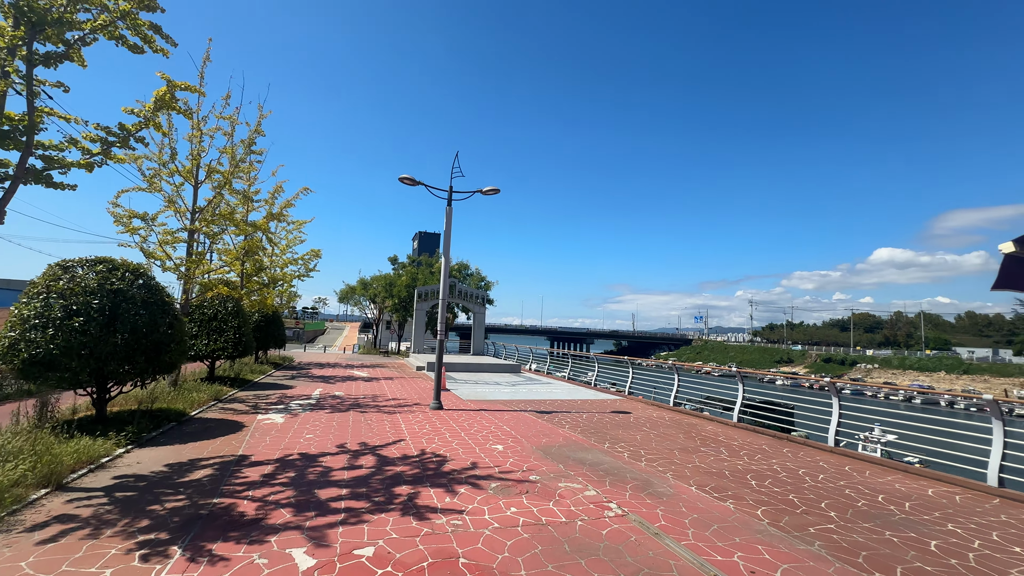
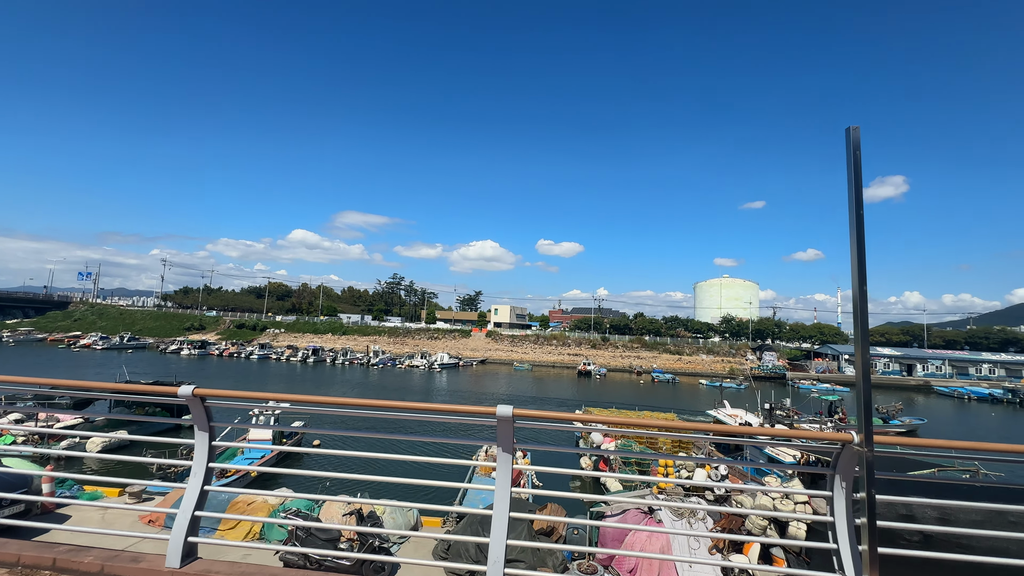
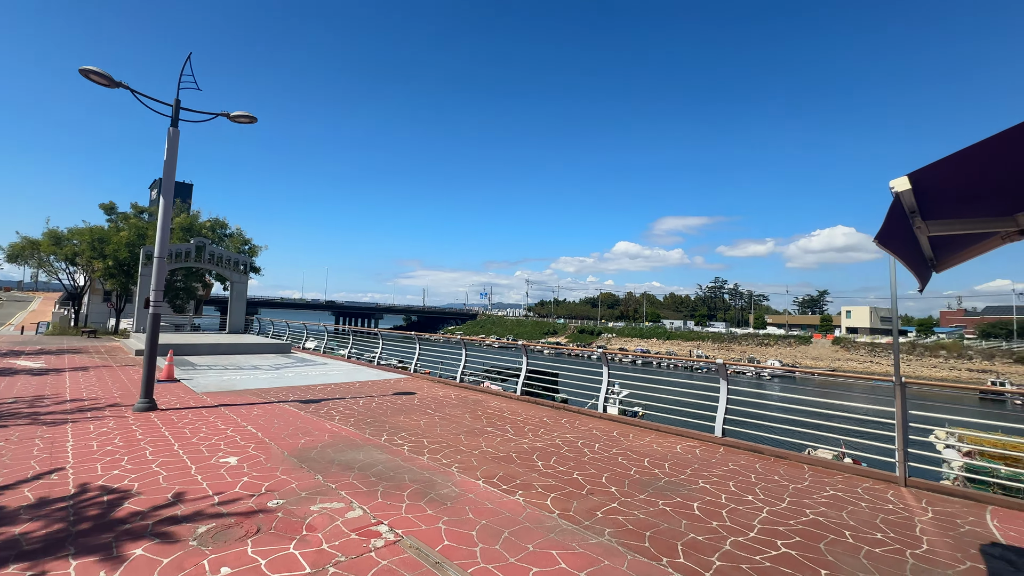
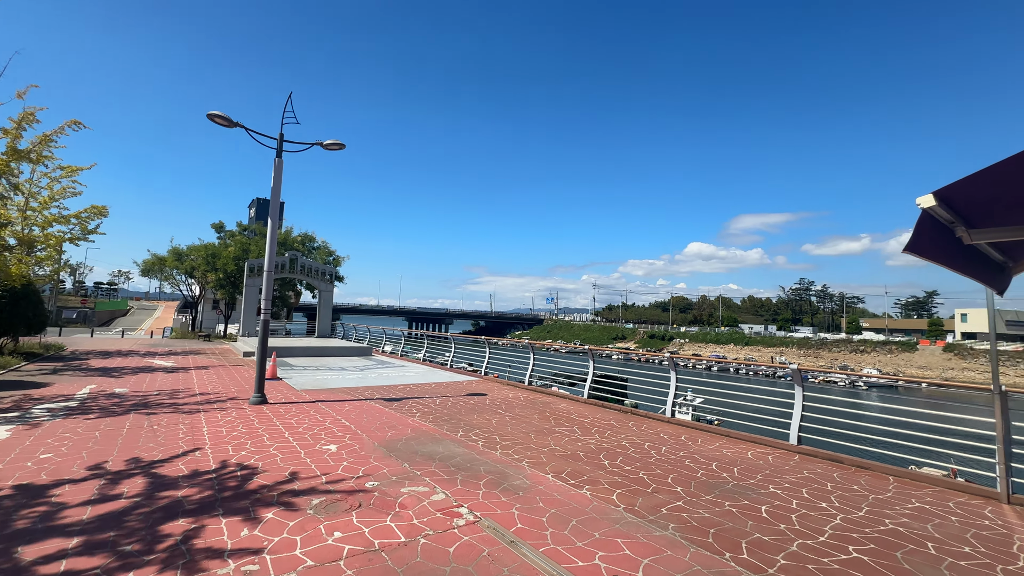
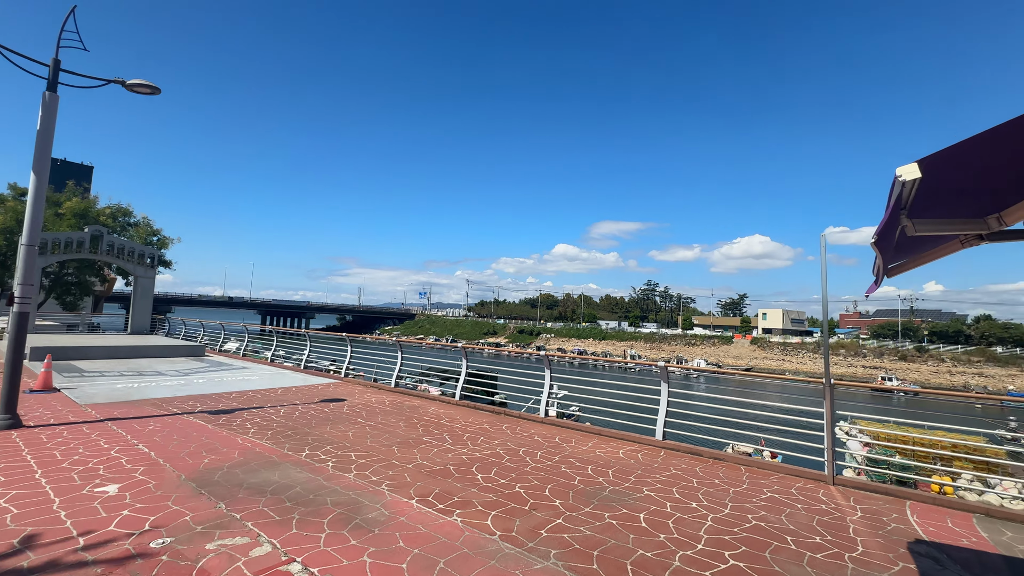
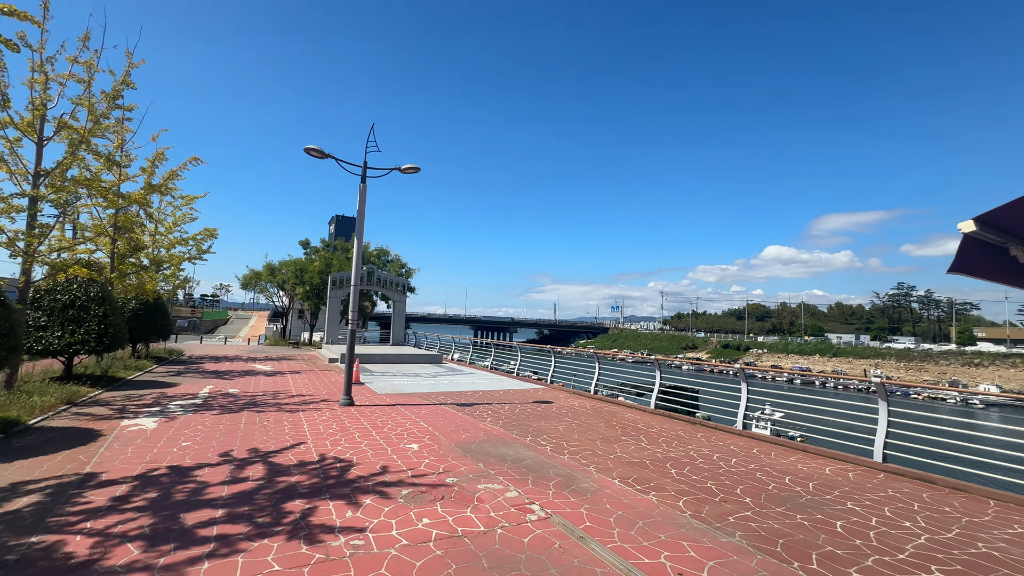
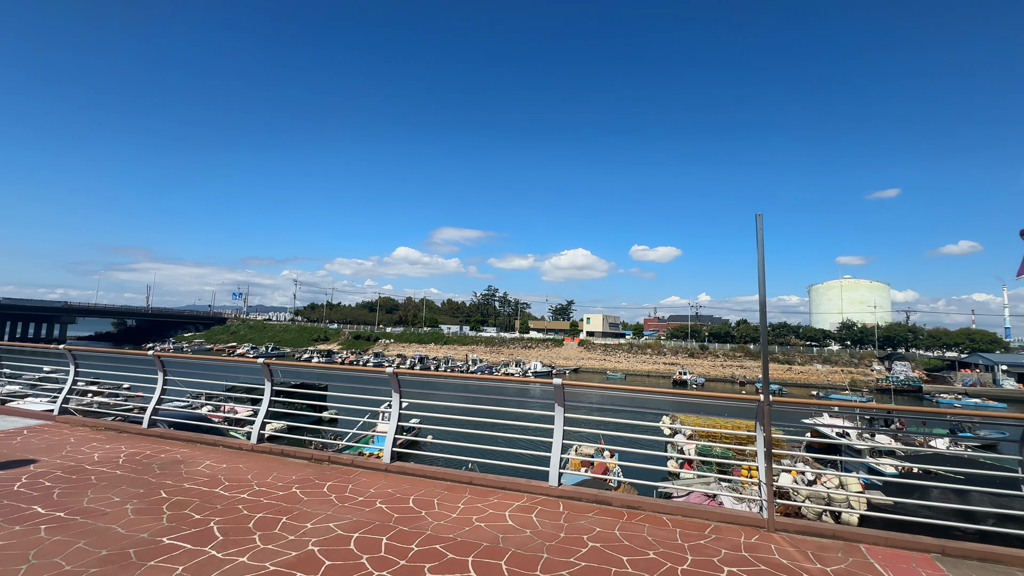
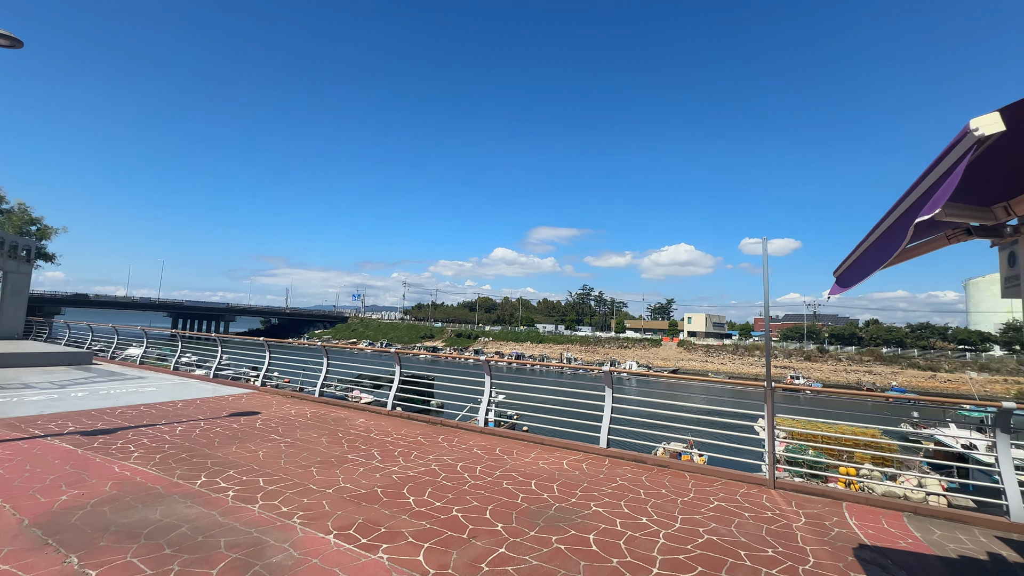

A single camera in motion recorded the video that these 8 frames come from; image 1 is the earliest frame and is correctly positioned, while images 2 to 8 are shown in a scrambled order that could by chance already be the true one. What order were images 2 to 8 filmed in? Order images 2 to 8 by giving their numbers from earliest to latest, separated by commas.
6, 4, 3, 5, 8, 7, 2
